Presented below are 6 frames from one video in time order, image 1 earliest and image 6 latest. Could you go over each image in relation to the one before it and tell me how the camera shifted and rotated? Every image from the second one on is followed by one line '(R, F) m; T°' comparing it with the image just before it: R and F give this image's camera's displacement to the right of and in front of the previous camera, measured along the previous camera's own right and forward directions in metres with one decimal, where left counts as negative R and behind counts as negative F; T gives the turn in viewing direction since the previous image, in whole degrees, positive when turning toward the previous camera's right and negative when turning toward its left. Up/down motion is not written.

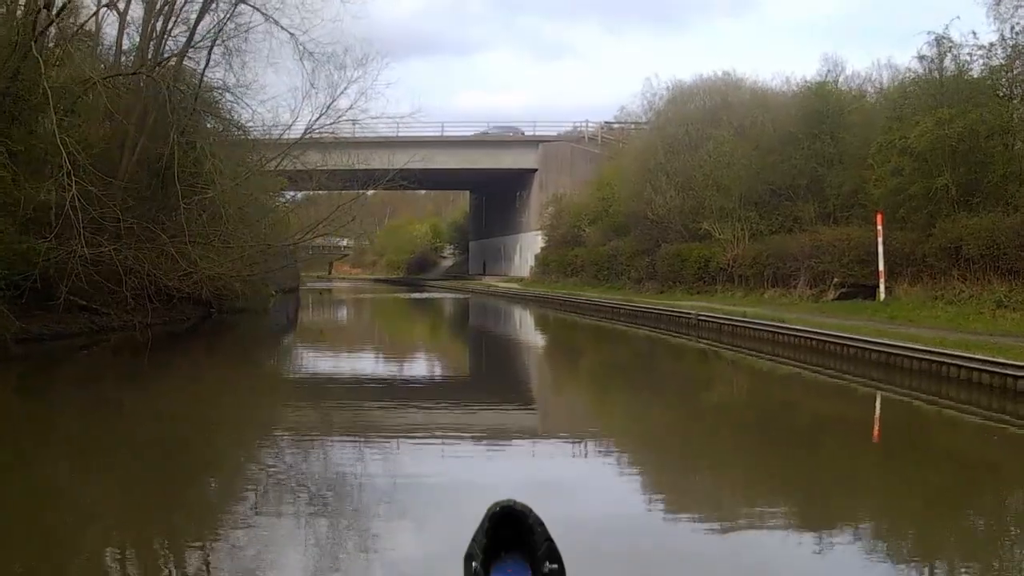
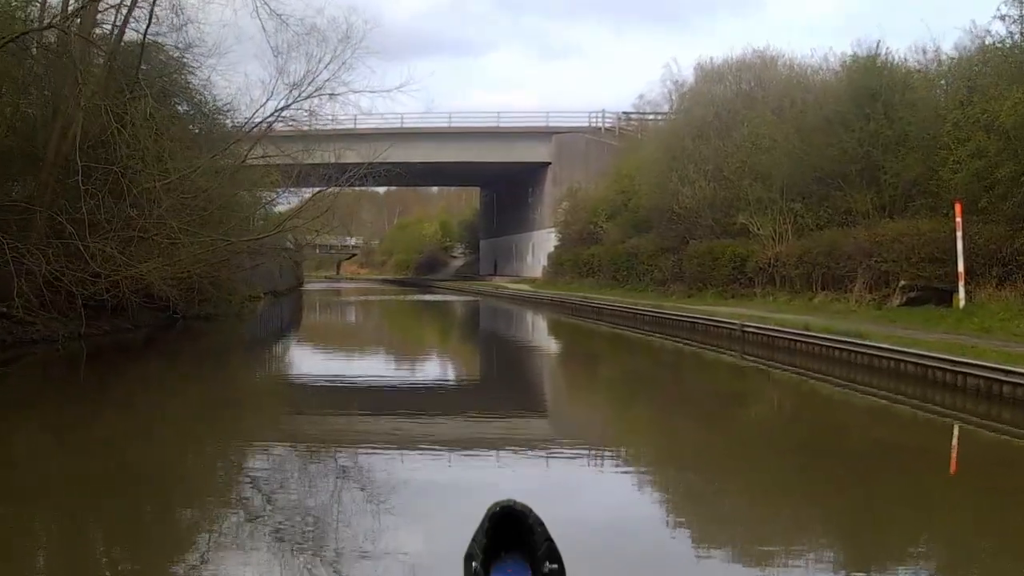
(+0.1, +1.3) m; -1°
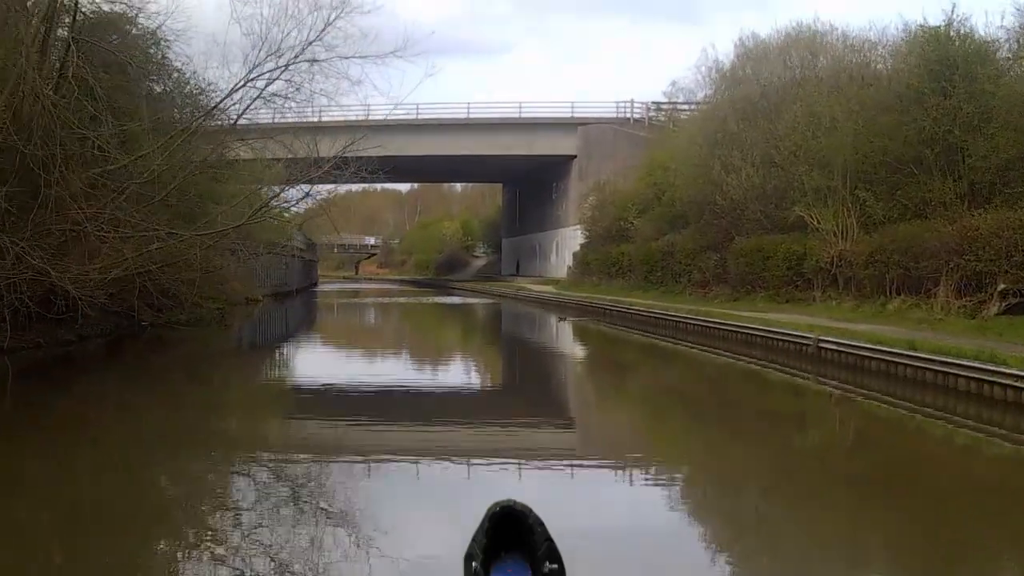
(+0.1, +1.1) m; -2°
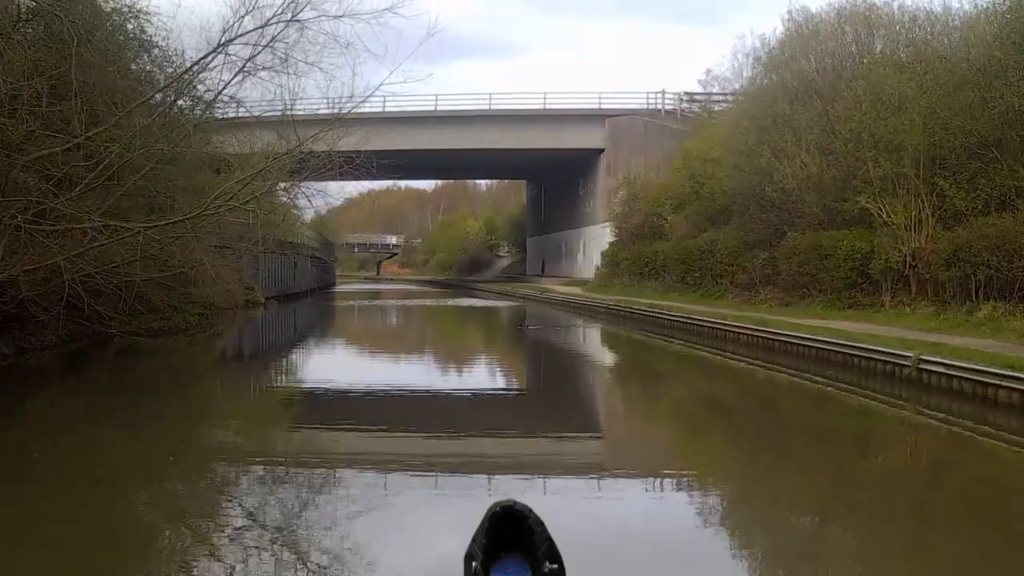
(0.0, +0.9) m; -2°
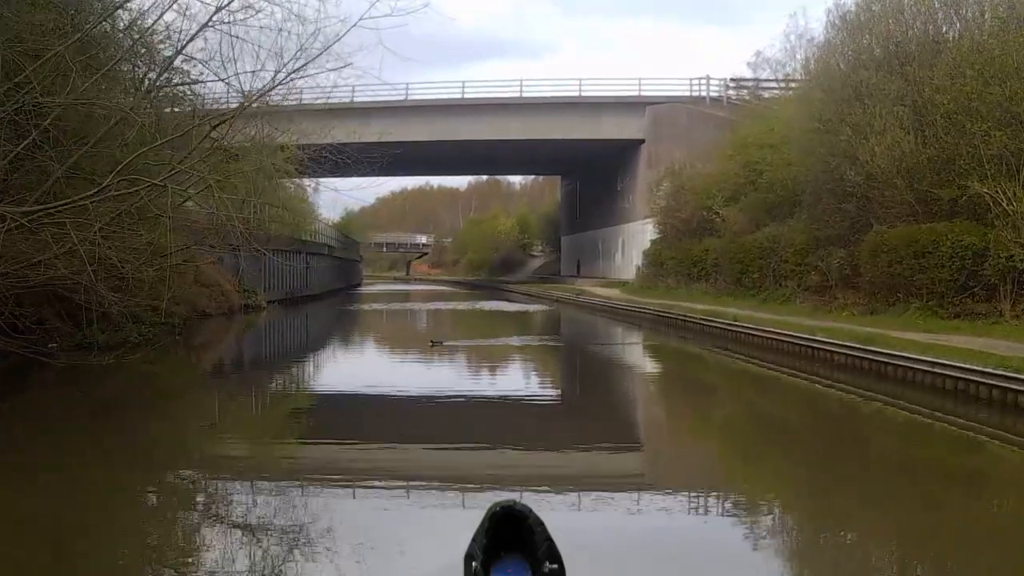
(0.0, +1.1) m; -2°
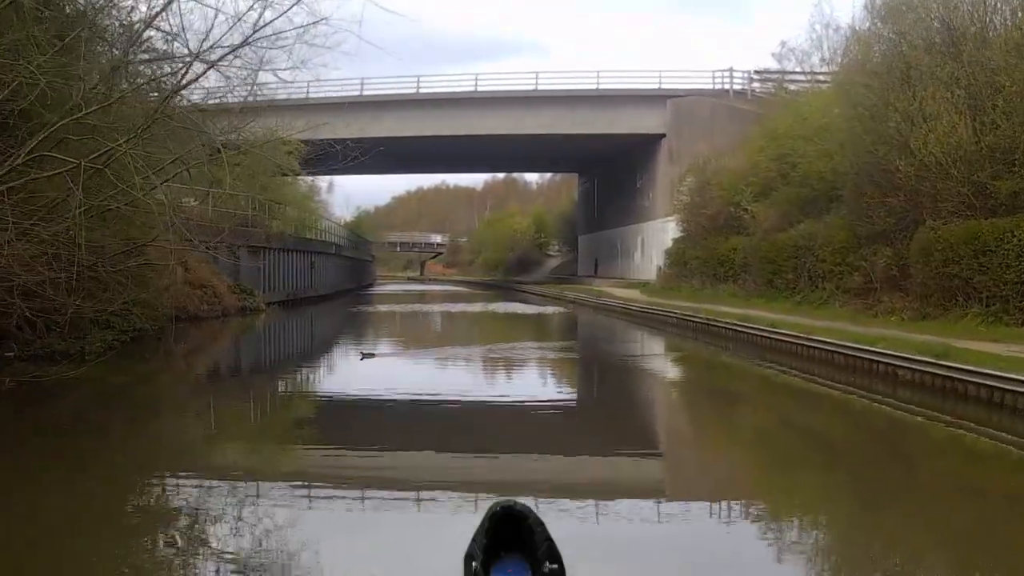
(0.0, +0.6) m; -1°
